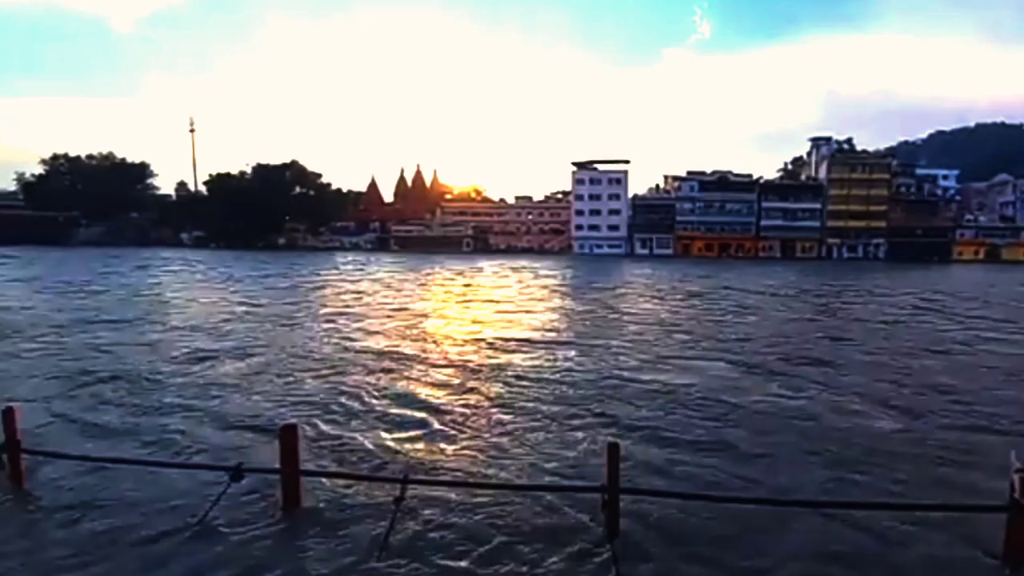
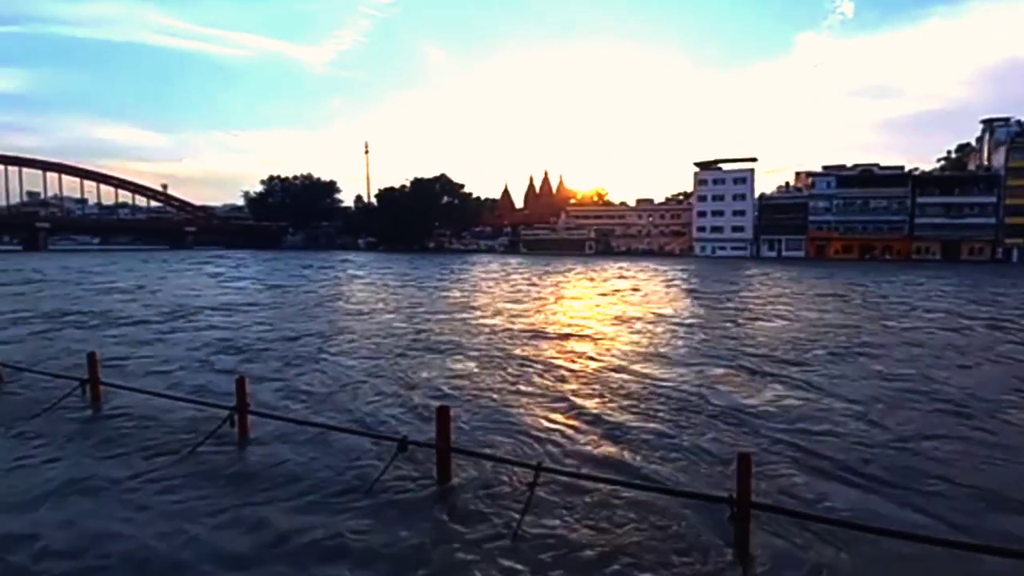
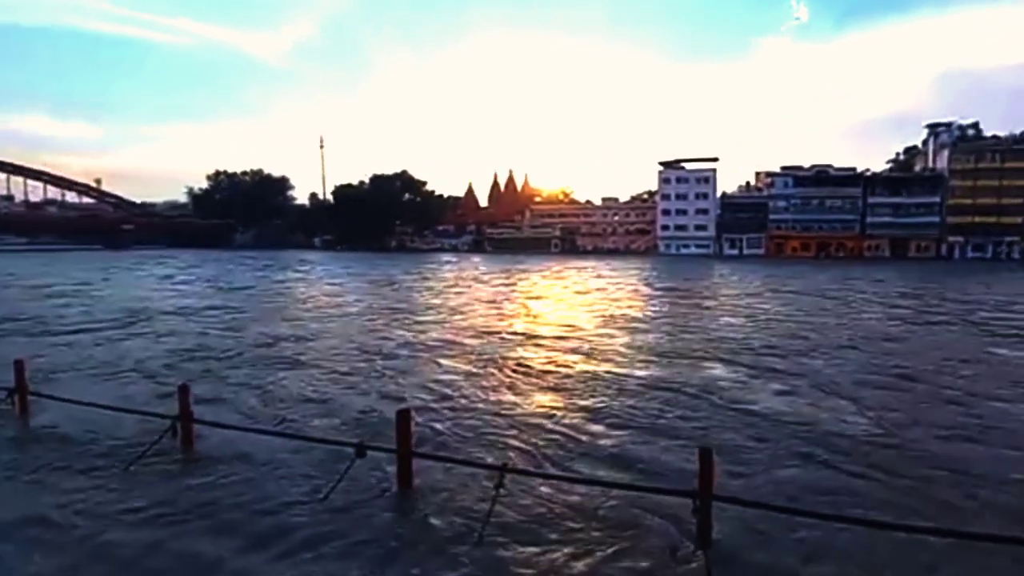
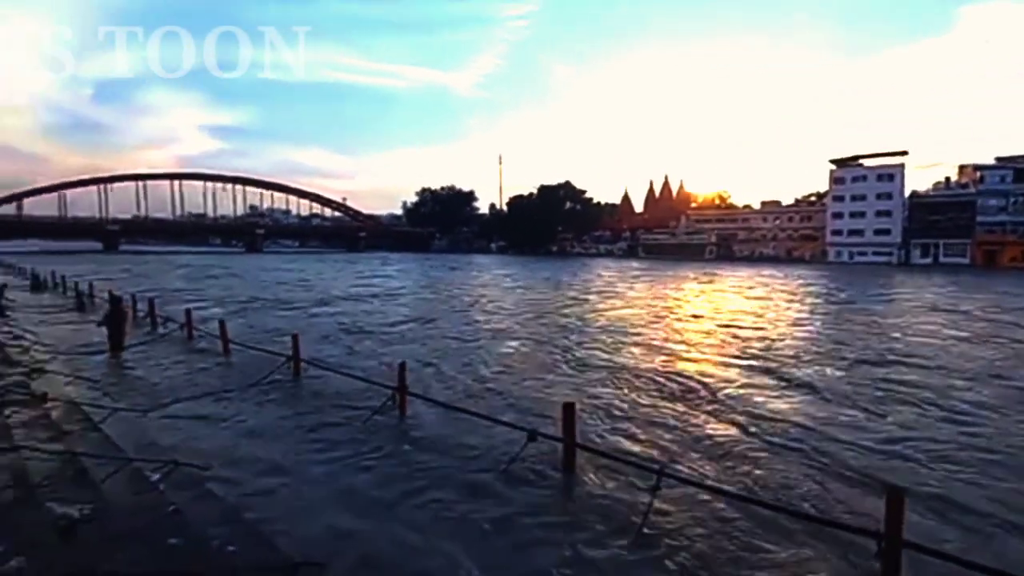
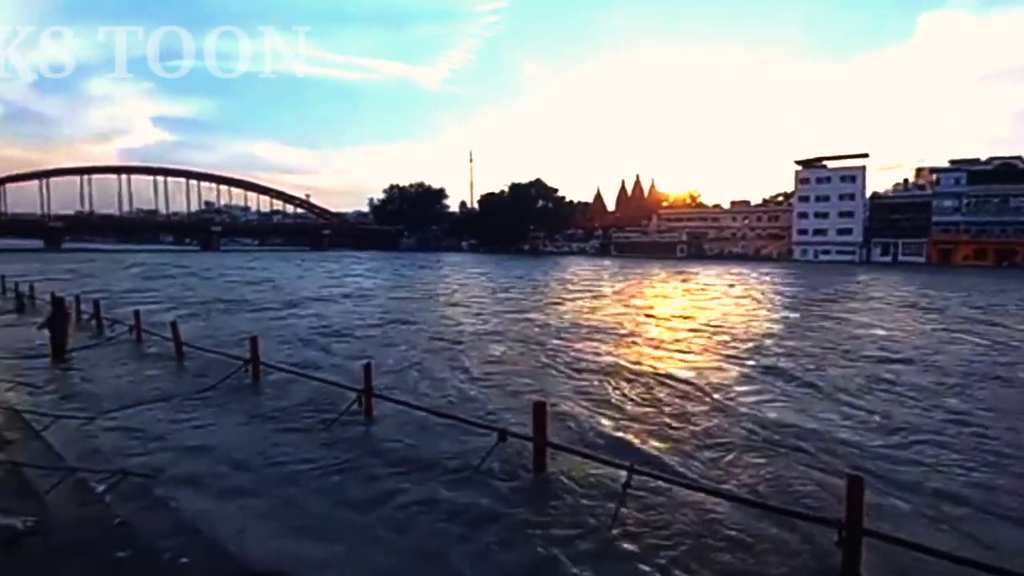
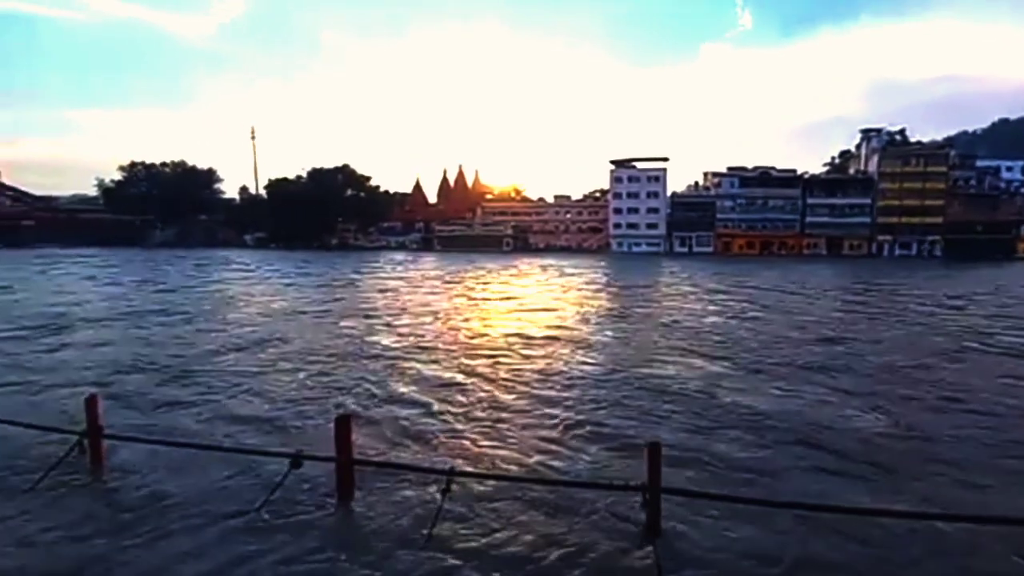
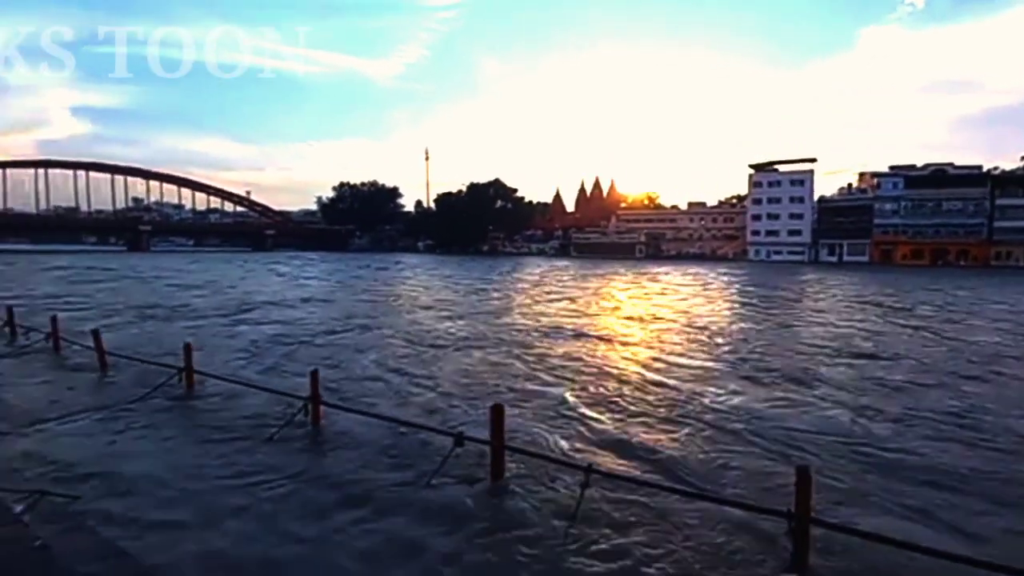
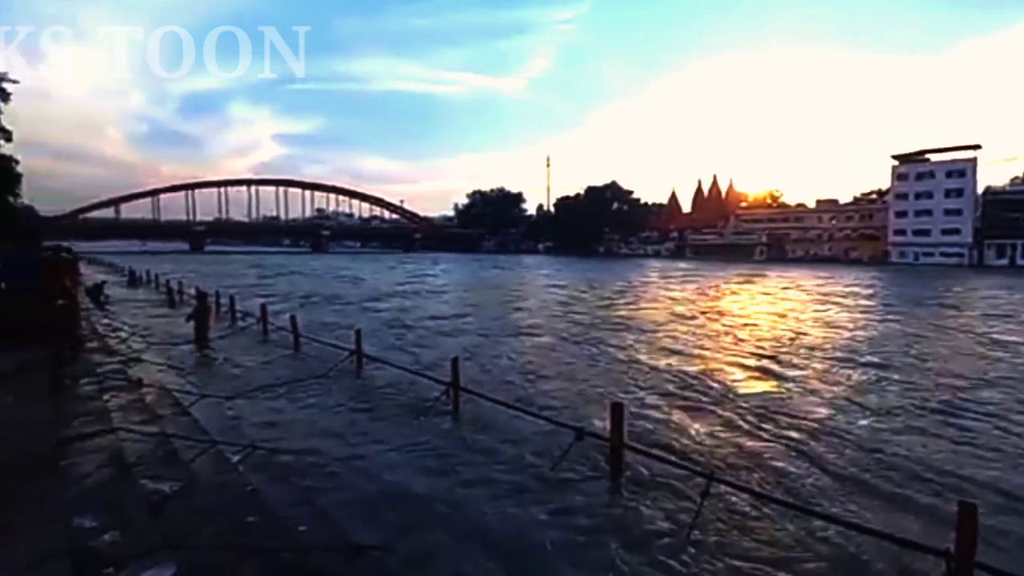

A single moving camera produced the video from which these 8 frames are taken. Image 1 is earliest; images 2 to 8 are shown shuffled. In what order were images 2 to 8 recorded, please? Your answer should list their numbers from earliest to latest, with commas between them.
6, 3, 2, 7, 5, 4, 8
